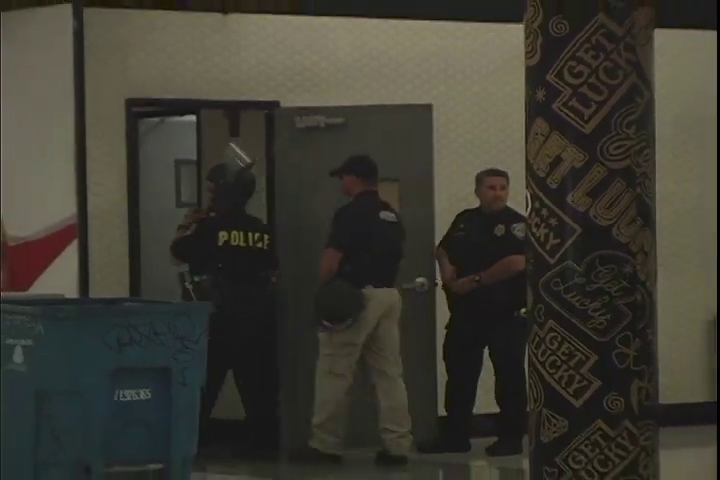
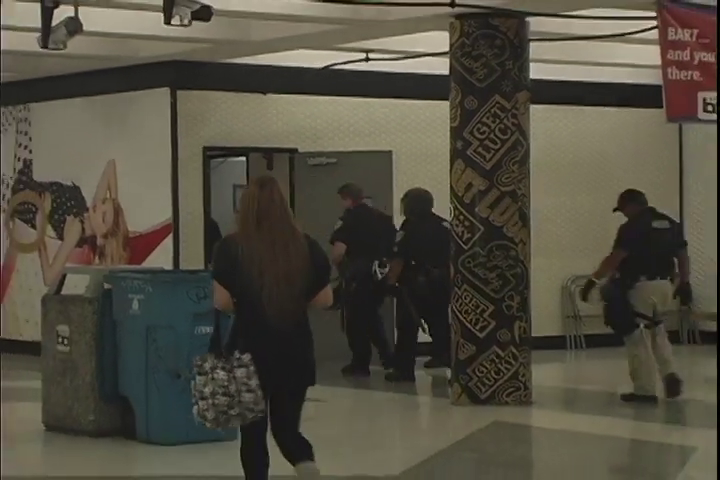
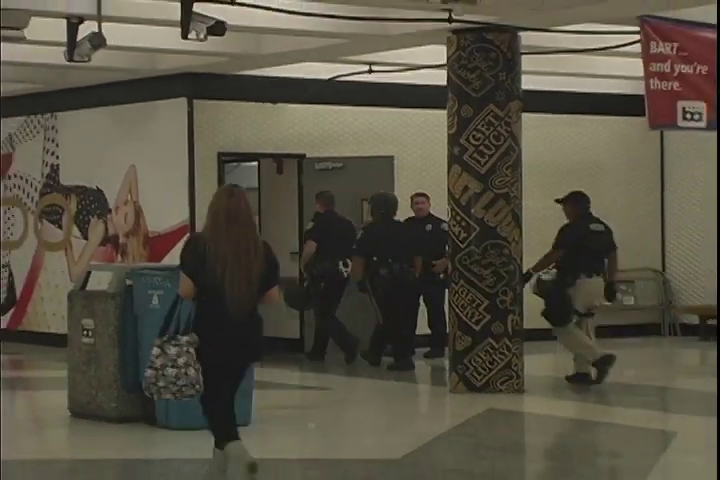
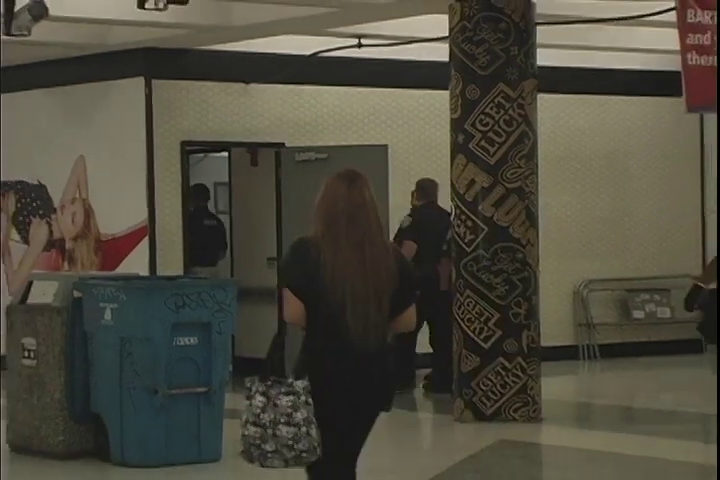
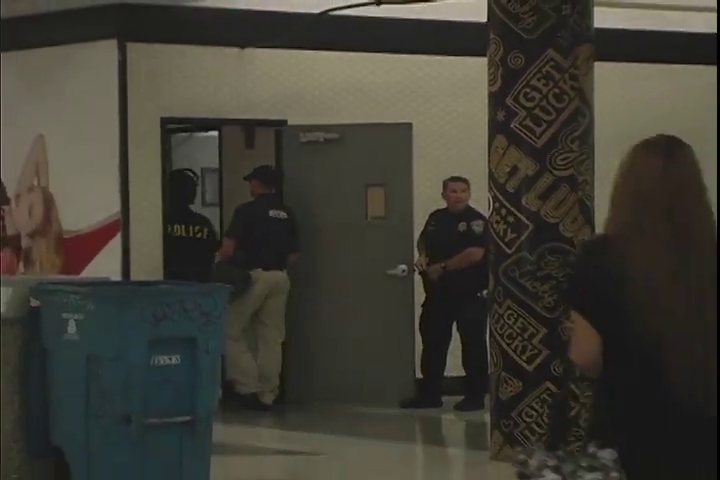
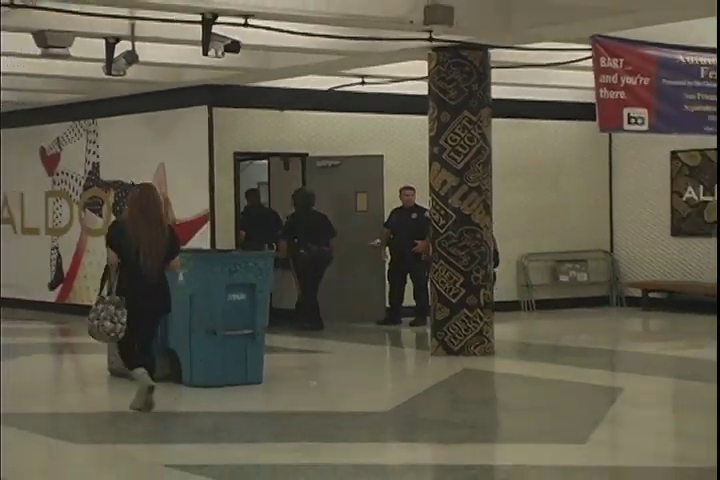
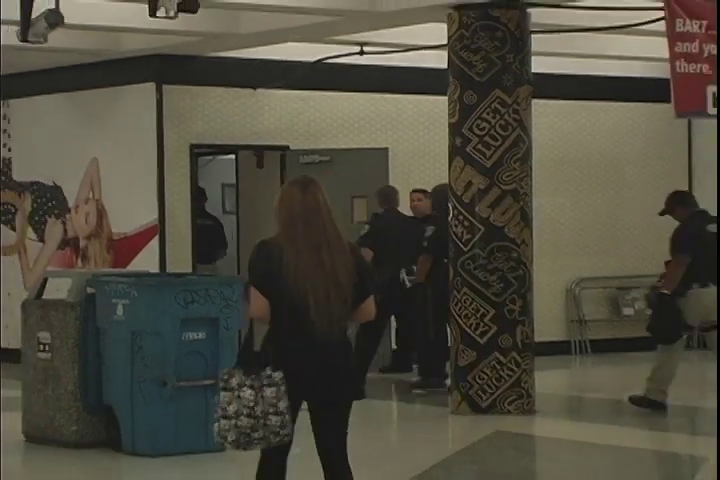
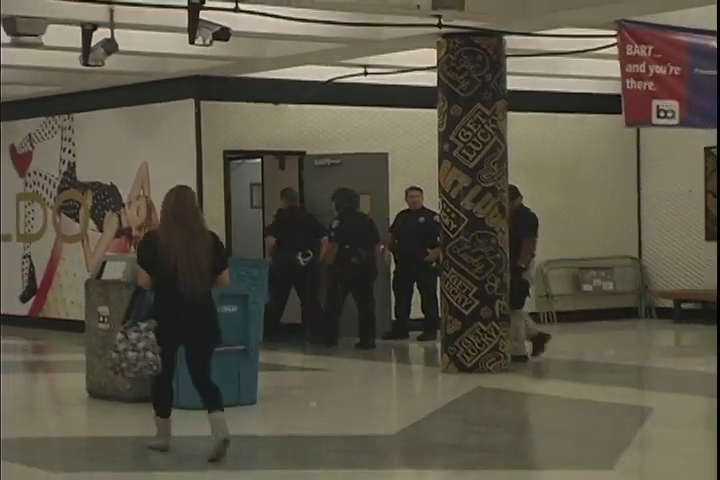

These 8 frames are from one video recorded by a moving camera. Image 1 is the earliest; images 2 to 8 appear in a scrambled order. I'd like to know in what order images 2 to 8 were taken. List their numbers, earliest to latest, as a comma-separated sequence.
5, 4, 7, 2, 3, 8, 6
